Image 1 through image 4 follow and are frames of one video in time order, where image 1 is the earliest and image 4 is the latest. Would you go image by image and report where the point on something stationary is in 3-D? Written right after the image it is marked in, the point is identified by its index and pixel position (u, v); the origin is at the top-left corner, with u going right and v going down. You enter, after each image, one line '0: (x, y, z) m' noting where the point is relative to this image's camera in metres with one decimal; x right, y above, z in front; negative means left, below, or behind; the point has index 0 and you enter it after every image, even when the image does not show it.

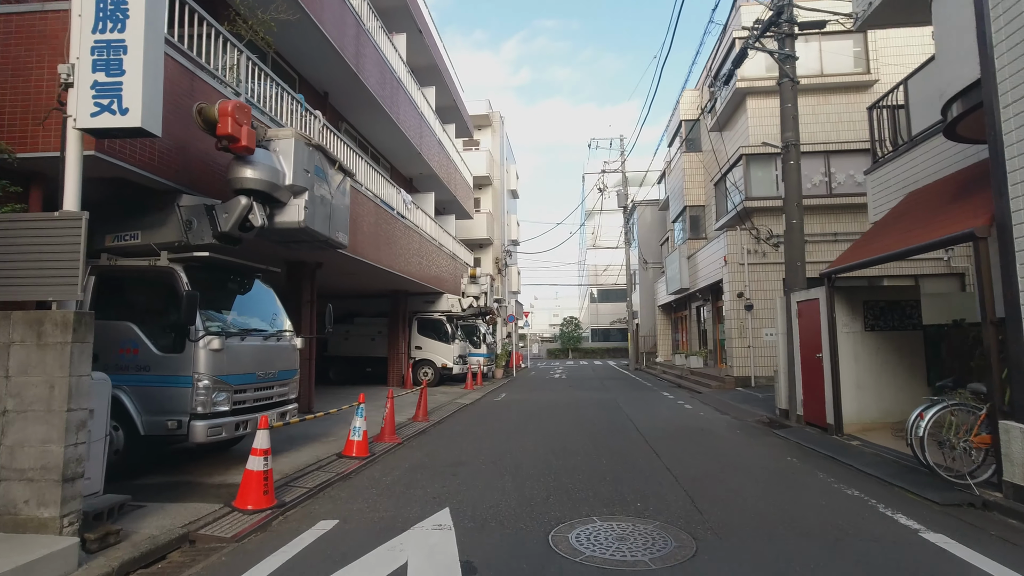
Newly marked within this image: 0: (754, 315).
0: (+7.7, -0.9, +17.7) m
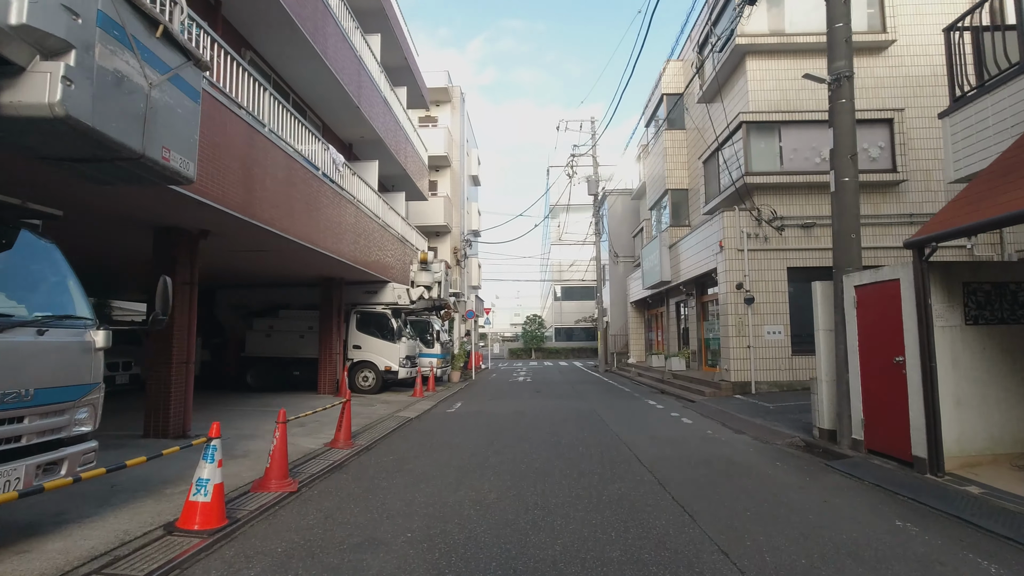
0: (+6.6, -0.6, +15.2) m
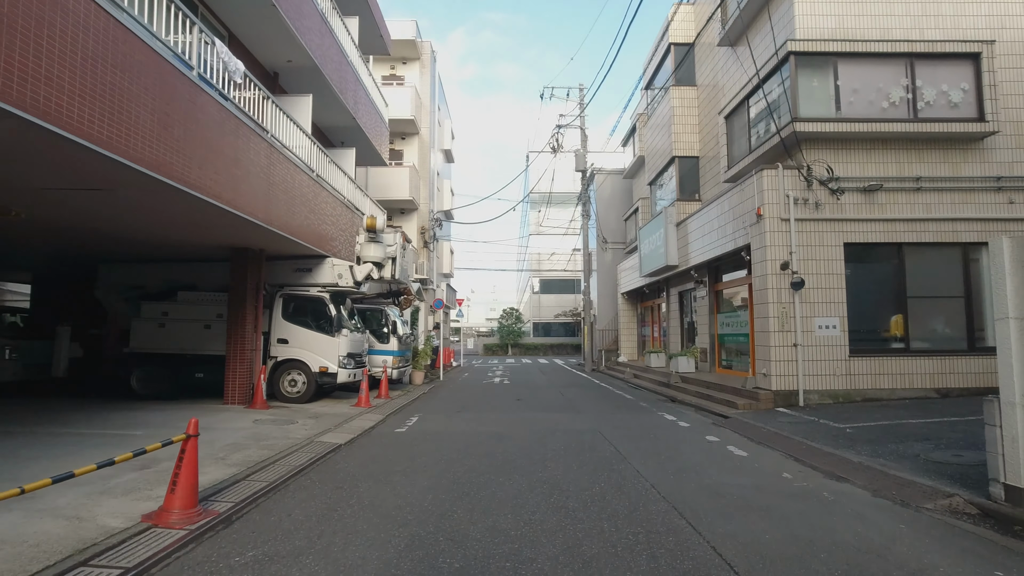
0: (+6.1, -0.2, +11.7) m
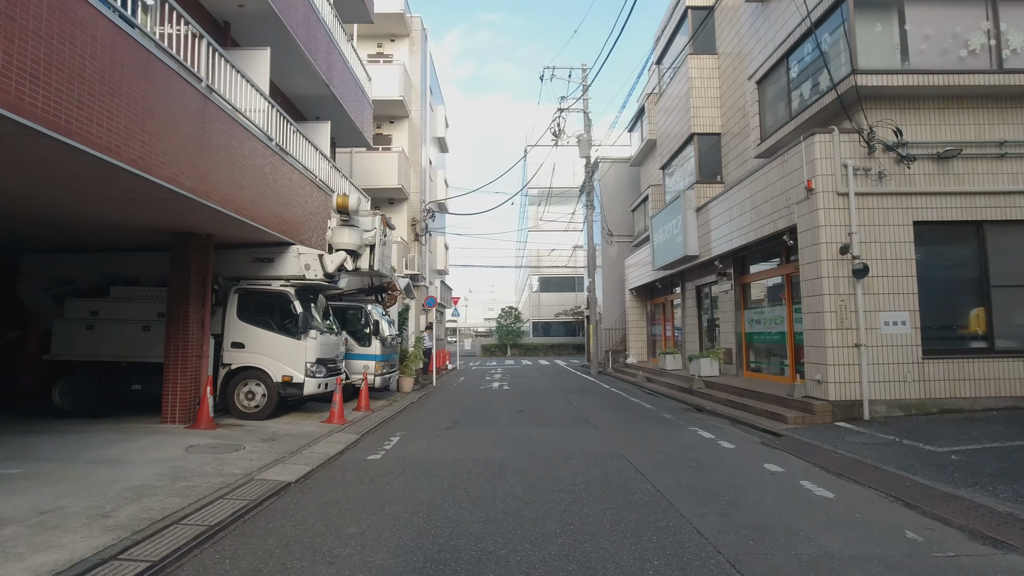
0: (+6.1, 0.0, +9.6) m
